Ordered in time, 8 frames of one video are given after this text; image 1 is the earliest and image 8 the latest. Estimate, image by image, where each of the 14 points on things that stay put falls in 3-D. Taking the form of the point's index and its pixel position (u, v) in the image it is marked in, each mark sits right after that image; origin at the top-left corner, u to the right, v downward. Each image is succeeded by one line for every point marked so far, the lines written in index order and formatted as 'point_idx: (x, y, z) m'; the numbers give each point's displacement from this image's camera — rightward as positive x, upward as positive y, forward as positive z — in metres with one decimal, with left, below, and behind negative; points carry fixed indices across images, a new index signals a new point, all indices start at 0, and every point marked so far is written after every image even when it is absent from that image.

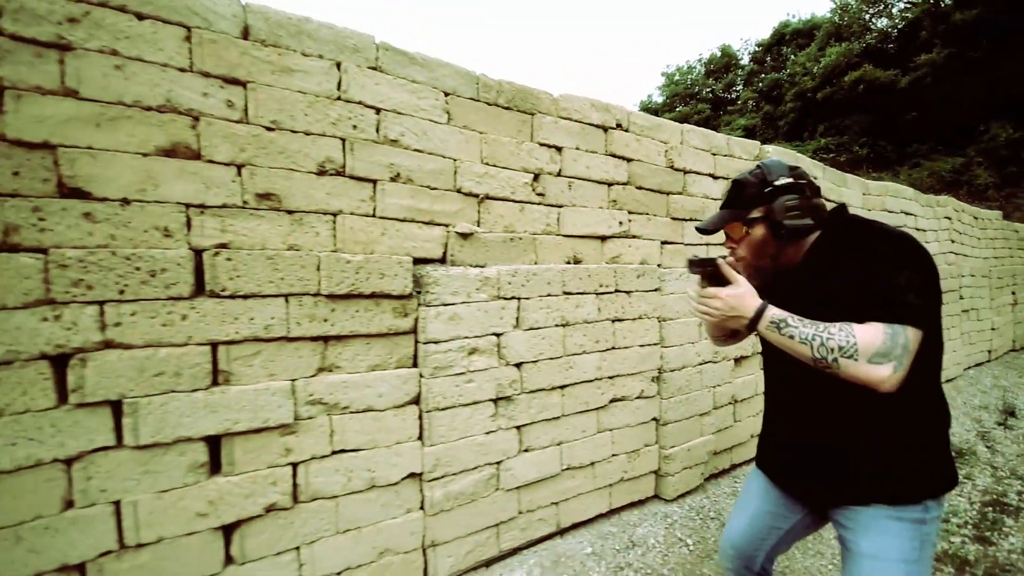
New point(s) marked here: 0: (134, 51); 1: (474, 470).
0: (-1.5, +1.0, +2.0) m
1: (-0.2, -1.0, +2.7) m
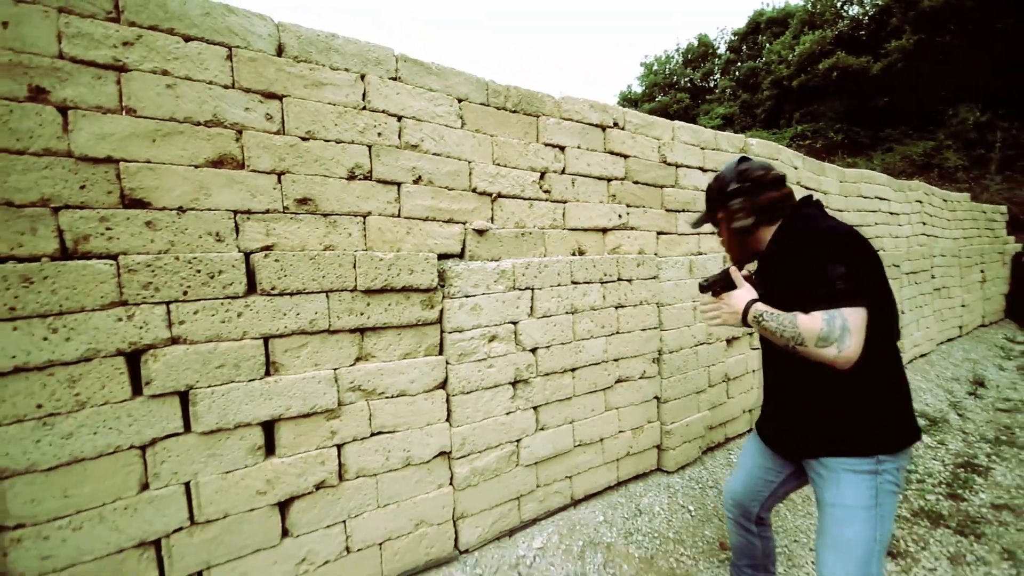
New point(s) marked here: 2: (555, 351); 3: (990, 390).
0: (-1.4, +1.0, +2.2) m
1: (-0.1, -1.0, +3.0) m
2: (+0.3, -0.4, +3.2) m
3: (+6.5, -1.4, +6.6) m
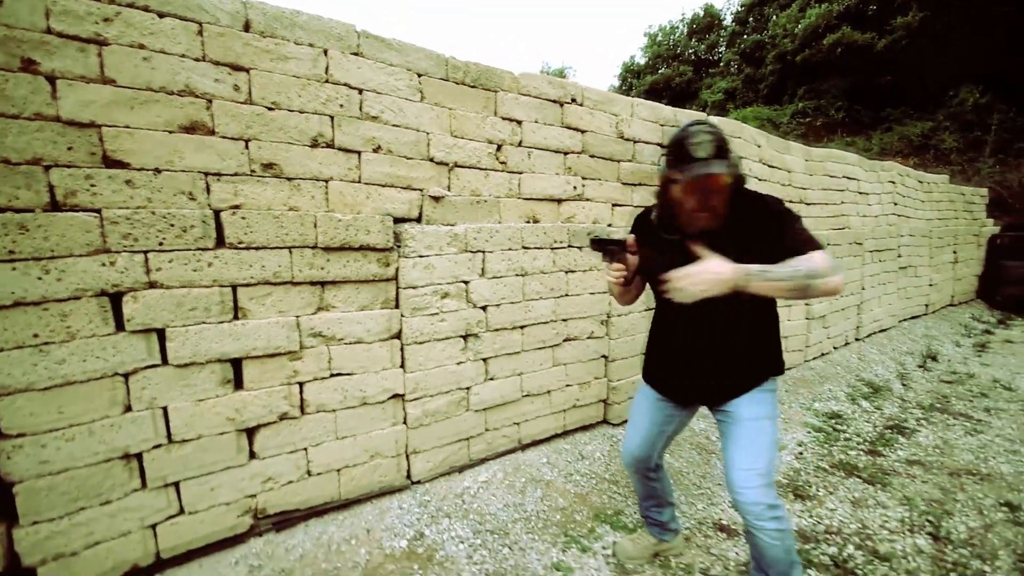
0: (-1.7, +1.2, +2.4) m
1: (-0.4, -0.7, +3.3) m
2: (-0.1, -0.2, +3.5) m
3: (+6.1, -1.1, +7.0) m
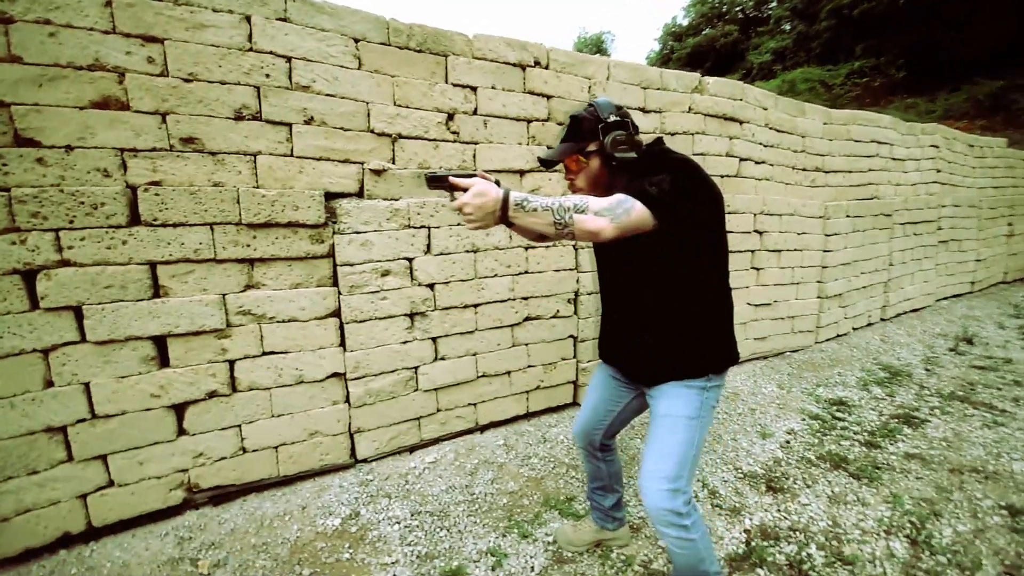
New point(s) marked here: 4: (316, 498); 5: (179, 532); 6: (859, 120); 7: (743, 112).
0: (-2.2, +1.3, +2.4) m
1: (-0.8, -0.6, +3.2) m
2: (-0.4, 0.0, +3.4) m
3: (+6.1, -0.8, +6.4) m
4: (-1.2, -1.3, +2.9) m
5: (-1.8, -1.3, +2.6) m
6: (+4.4, +2.1, +6.2) m
7: (+2.4, +1.8, +5.0) m
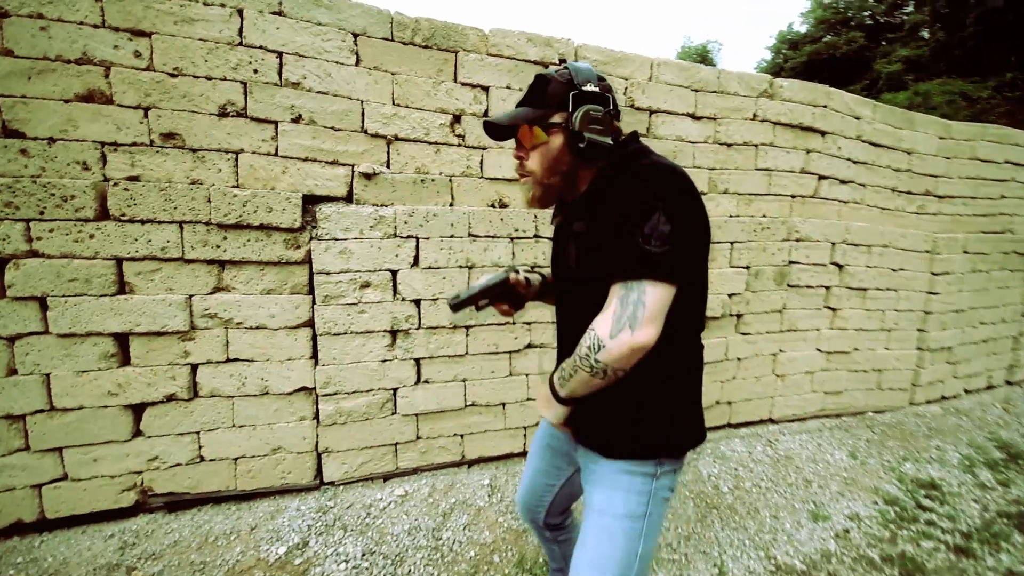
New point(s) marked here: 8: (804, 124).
0: (-2.2, +1.3, +2.4) m
1: (-0.9, -0.6, +3.0) m
2: (-0.4, -0.1, +3.0) m
3: (+6.4, -1.4, +4.9) m
4: (-1.4, -1.3, +2.8) m
5: (-2.0, -1.3, +2.6) m
6: (+4.9, +1.6, +5.0) m
7: (+2.7, +1.4, +4.2) m
8: (+2.4, +1.4, +4.1) m
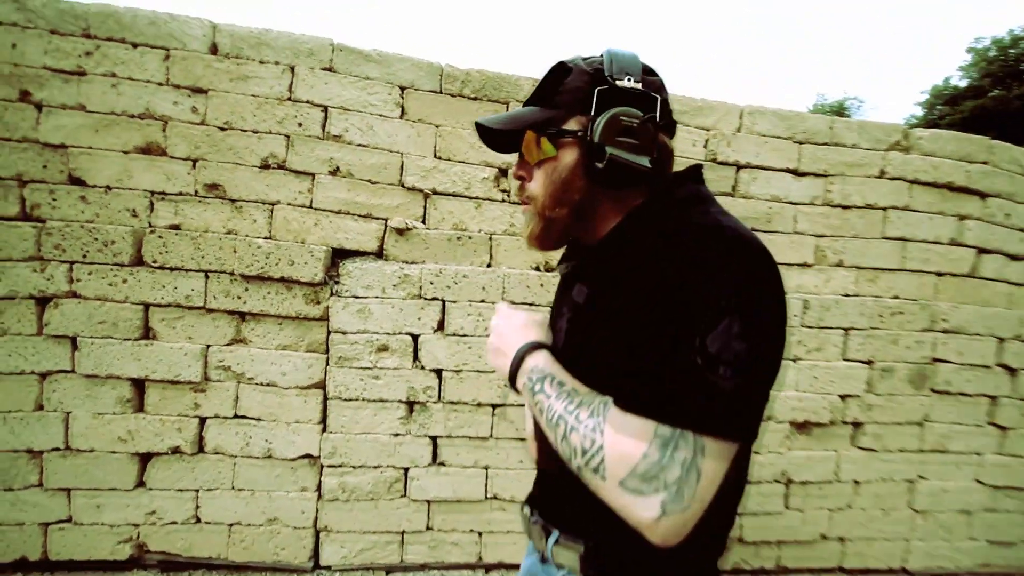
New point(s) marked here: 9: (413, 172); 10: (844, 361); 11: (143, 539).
0: (-2.0, +1.1, +2.6) m
1: (-0.7, -1.0, +2.7) m
2: (-0.2, -0.5, +2.7) m
3: (+6.6, -2.4, +2.8) m
4: (-1.3, -1.6, +2.5) m
5: (-2.0, -1.5, +2.4) m
6: (+5.5, +0.6, +3.6) m
7: (+3.2, +0.7, +3.2) m
8: (+2.9, +0.7, +3.2) m
9: (-0.6, +0.7, +2.8) m
10: (+2.1, -0.5, +3.1) m
11: (-1.9, -1.3, +2.6) m
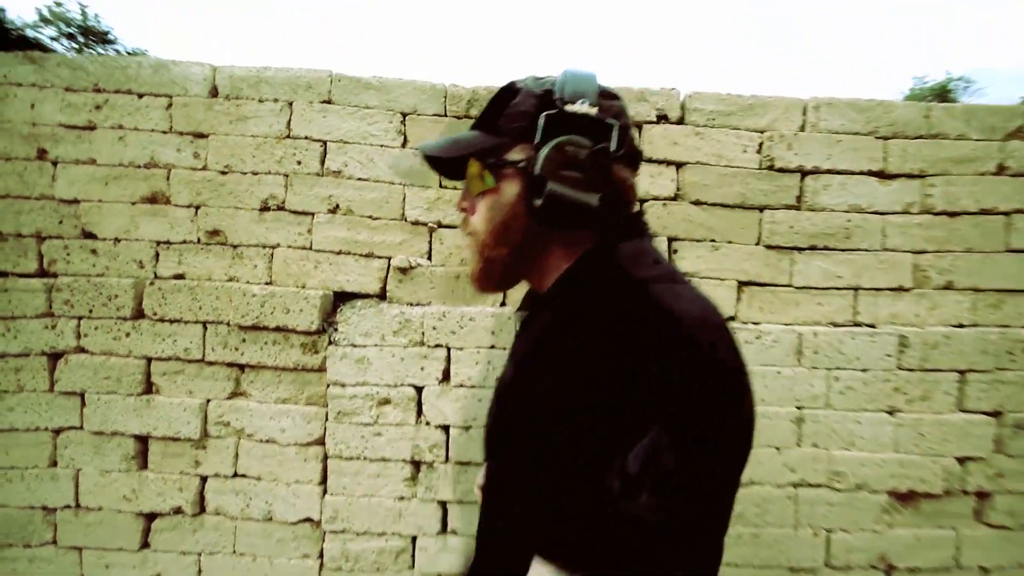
0: (-2.0, +0.9, +2.6) m
1: (-0.6, -1.2, +2.4) m
2: (-0.2, -0.7, +2.3) m
3: (+6.7, -2.4, +1.4) m
4: (-1.2, -1.8, +2.3) m
5: (-1.9, -1.8, +2.4) m
6: (+5.6, +0.6, +2.4) m
7: (+3.2, +0.6, +2.4) m
8: (+3.0, +0.6, +2.4) m
9: (-0.5, +0.4, +2.5) m
10: (+2.2, -0.6, +2.4) m
11: (-1.8, -1.6, +2.5) m
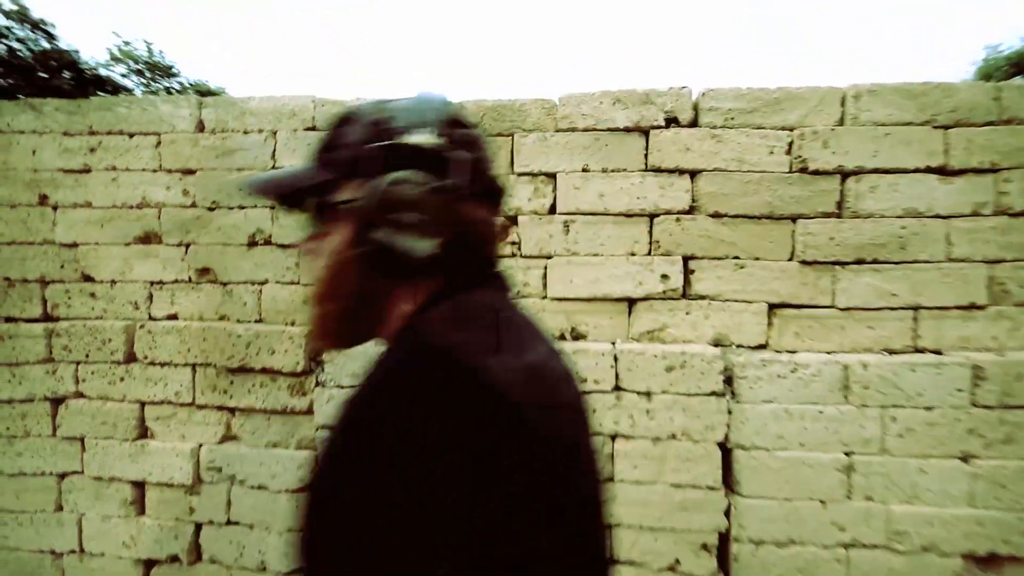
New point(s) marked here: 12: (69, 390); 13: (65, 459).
0: (-2.0, +0.6, +2.5) m
1: (-0.6, -1.4, +2.2) m
2: (-0.2, -0.9, +2.1) m
3: (+6.7, -2.3, +0.5) m
4: (-1.2, -2.0, +2.2) m
5: (-1.9, -2.0, +2.3) m
6: (+5.6, +0.6, +1.6) m
7: (+3.2, +0.6, +1.9) m
8: (+2.9, +0.5, +1.9) m
9: (-0.5, +0.3, +2.3) m
10: (+2.2, -0.7, +2.0) m
11: (-1.8, -1.8, +2.4) m
12: (-2.2, -0.5, +2.4) m
13: (-2.2, -0.9, +2.5) m
